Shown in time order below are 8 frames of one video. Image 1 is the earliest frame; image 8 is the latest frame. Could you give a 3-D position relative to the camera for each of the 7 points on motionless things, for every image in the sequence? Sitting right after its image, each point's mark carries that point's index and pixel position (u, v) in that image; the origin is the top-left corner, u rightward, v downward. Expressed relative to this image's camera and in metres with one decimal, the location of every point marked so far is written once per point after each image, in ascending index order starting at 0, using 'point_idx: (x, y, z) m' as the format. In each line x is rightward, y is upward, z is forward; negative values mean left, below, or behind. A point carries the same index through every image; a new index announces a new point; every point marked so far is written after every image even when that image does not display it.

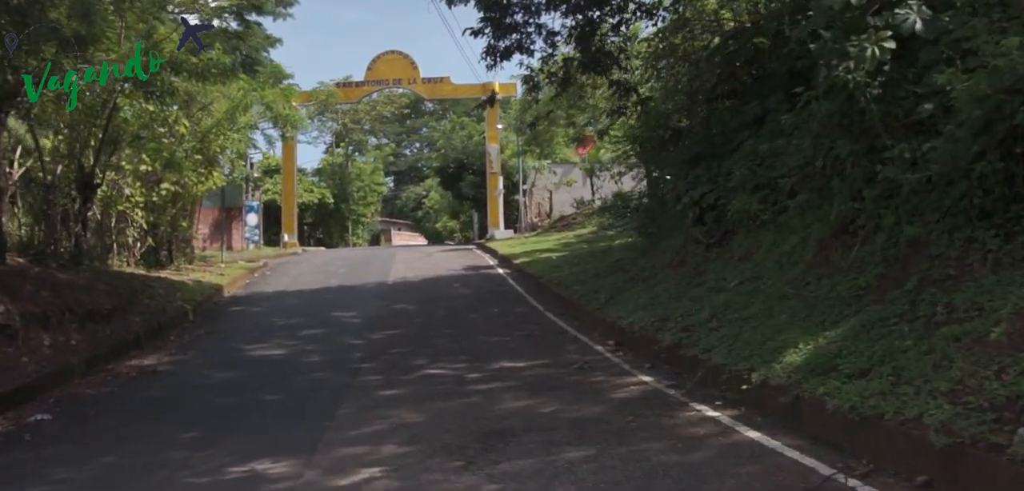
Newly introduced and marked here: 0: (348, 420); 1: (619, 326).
0: (-1.3, -1.3, +8.9) m
1: (+1.2, -0.9, +12.6) m
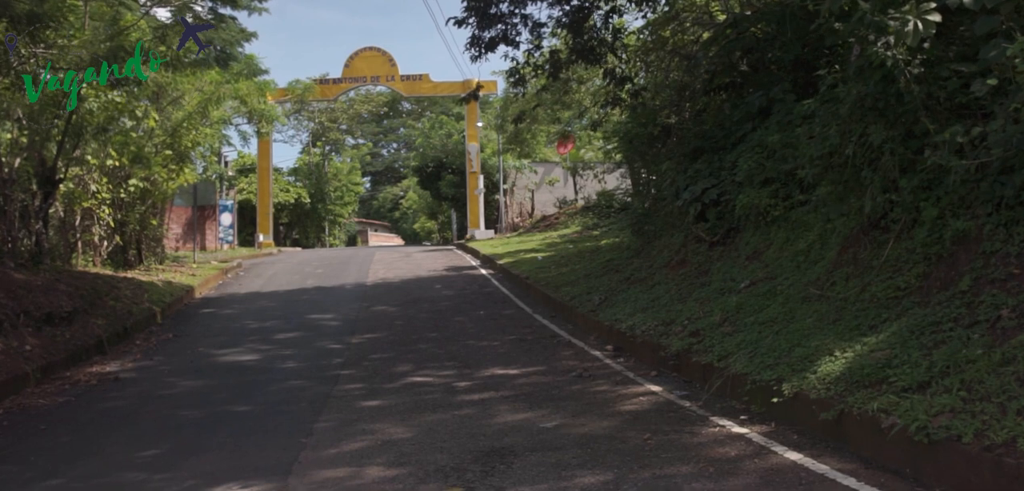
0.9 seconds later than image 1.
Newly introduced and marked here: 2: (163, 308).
0: (-1.3, -1.3, +8.0) m
1: (+1.1, -0.9, +11.7) m
2: (-5.3, -1.0, +17.6) m
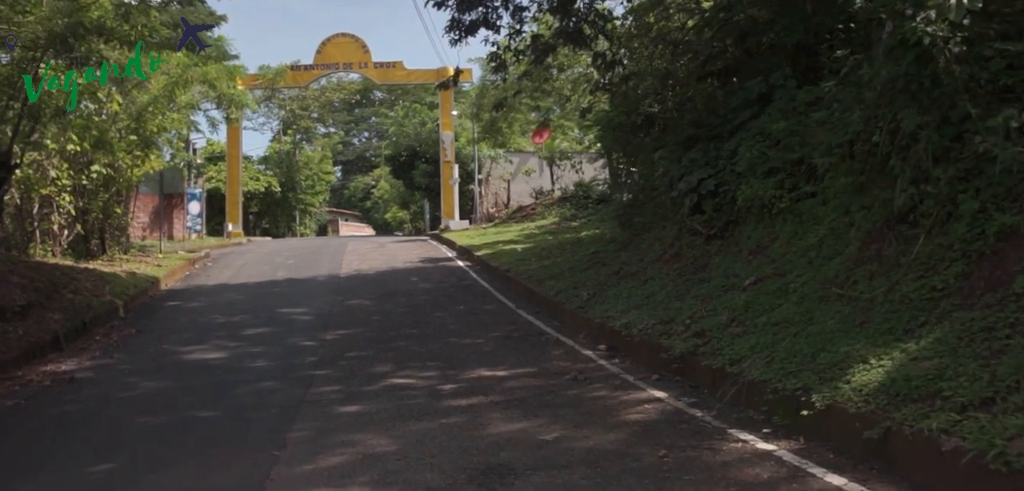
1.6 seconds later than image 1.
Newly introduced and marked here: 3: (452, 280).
0: (-1.3, -1.3, +7.2) m
1: (+0.9, -0.8, +11.0) m
2: (-5.6, -0.8, +16.7) m
3: (-1.0, -0.6, +20.0) m
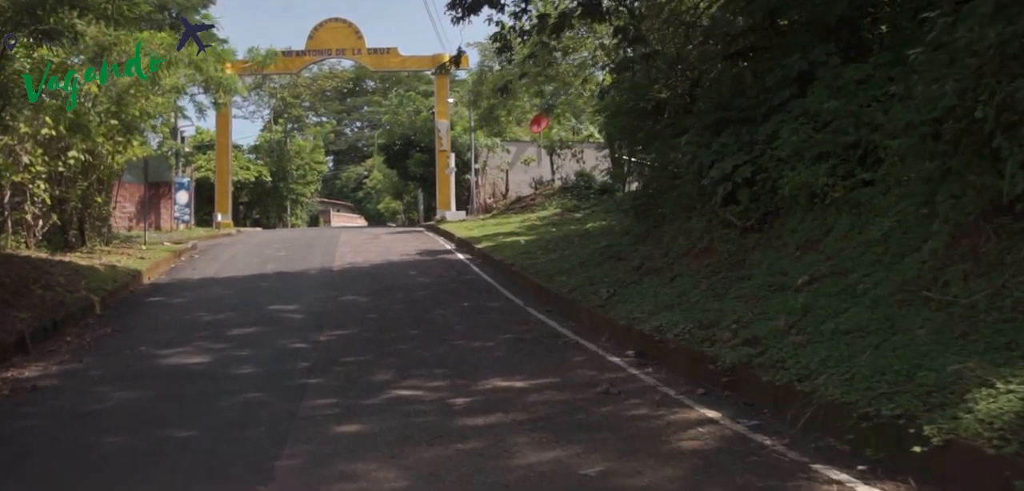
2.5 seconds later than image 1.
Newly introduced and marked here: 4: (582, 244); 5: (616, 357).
0: (-1.1, -1.2, +6.0) m
1: (+1.1, -0.7, +9.8) m
2: (-5.5, -0.7, +15.5) m
3: (-1.0, -0.5, +18.8) m
4: (+1.2, 0.0, +19.0) m
5: (+0.9, -0.9, +9.7) m
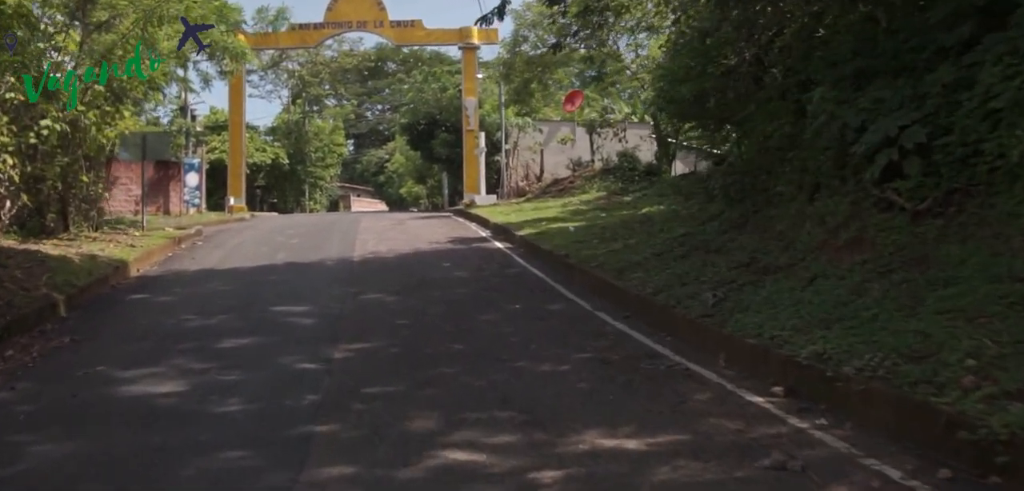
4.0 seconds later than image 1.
0: (-0.6, -1.2, +3.1) m
1: (+1.7, -0.7, +6.9) m
2: (-4.8, -0.5, +12.6) m
3: (-0.2, -0.3, +15.9) m
4: (+1.9, +0.2, +16.0) m
5: (+1.4, -0.9, +6.7) m
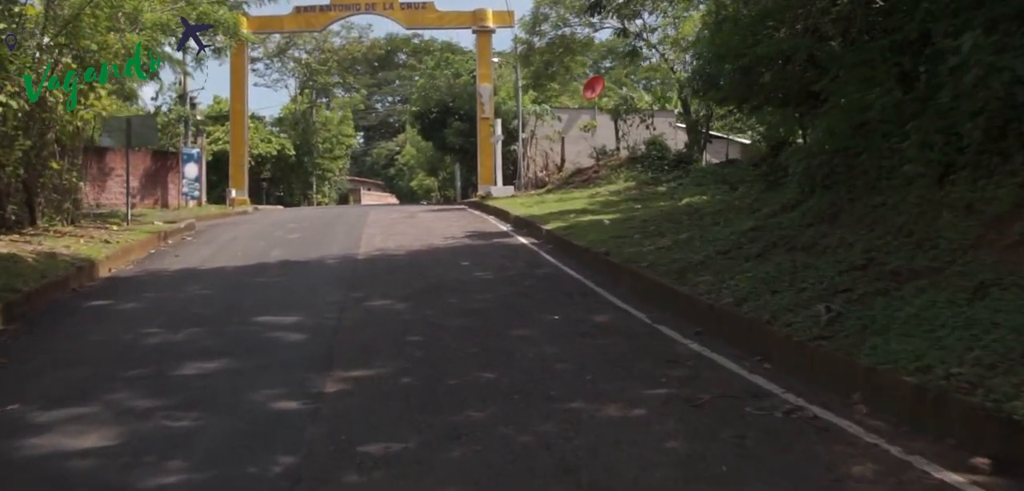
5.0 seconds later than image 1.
0: (-0.4, -1.2, +0.8) m
1: (+1.9, -0.7, +4.6) m
2: (-4.5, -0.5, +10.4) m
3: (+0.1, -0.2, +13.6) m
4: (+2.2, +0.2, +13.7) m
5: (+1.7, -0.9, +4.4) m
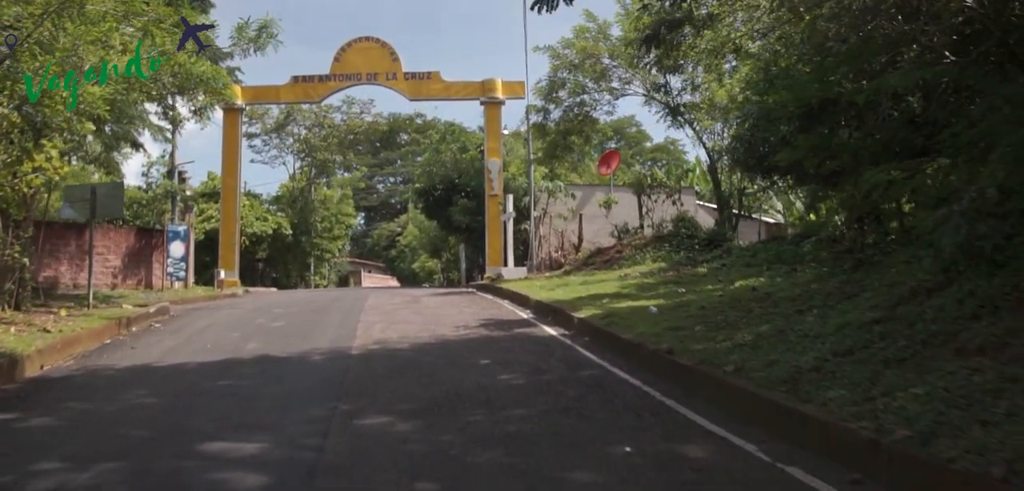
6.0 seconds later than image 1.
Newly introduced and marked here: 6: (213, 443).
0: (-0.1, -1.2, -2.1) m
1: (+2.2, -0.9, +1.7) m
2: (-4.2, -1.1, +7.5) m
3: (+0.4, -1.1, +10.7) m
4: (+2.5, -0.6, +10.9) m
5: (+2.0, -1.1, +1.5) m
6: (-1.9, -1.2, +7.3) m
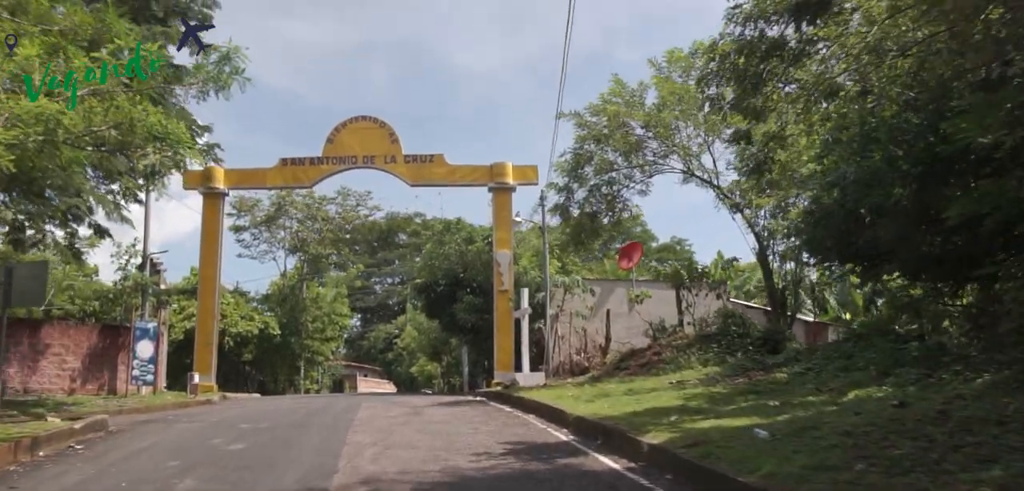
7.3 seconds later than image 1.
0: (+0.3, -0.5, -6.3) m
1: (+2.7, -0.6, -2.5) m
2: (-3.8, -1.3, +3.3) m
3: (+0.8, -1.6, +6.5) m
4: (+2.9, -1.2, +6.7) m
5: (+2.4, -0.8, -2.7) m
6: (-1.5, -1.4, +3.1) m
